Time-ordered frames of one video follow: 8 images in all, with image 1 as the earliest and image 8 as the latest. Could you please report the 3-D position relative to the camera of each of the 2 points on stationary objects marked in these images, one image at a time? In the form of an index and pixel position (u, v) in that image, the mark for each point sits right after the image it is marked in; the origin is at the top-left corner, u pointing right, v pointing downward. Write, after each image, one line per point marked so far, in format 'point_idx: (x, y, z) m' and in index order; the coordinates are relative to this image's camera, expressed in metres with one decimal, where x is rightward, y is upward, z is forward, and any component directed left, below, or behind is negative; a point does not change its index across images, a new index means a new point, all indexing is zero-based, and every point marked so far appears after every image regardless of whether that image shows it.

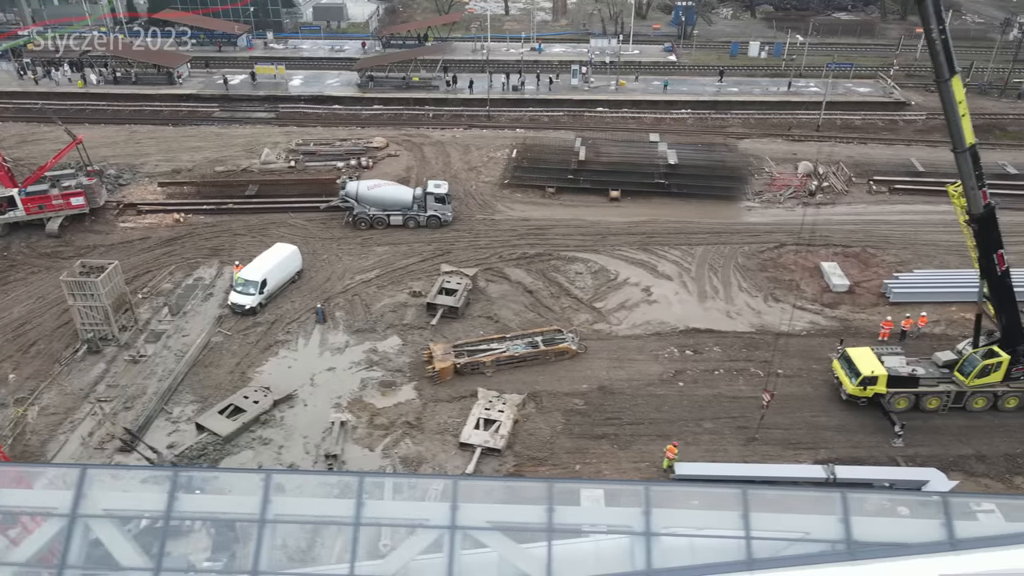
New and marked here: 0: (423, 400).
0: (-2.3, -2.9, +18.4) m
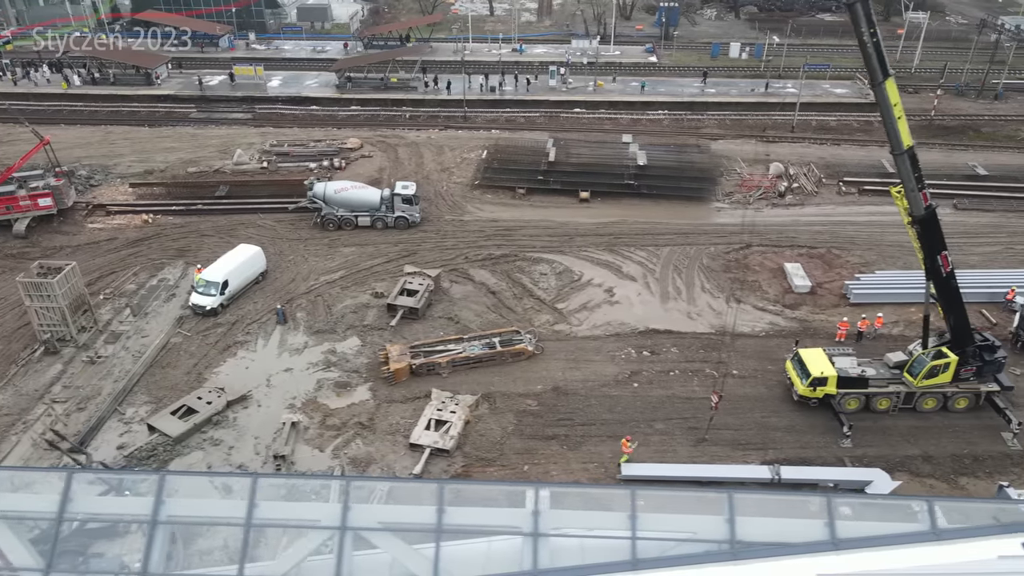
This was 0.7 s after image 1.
0: (-3.5, -2.9, +18.4) m
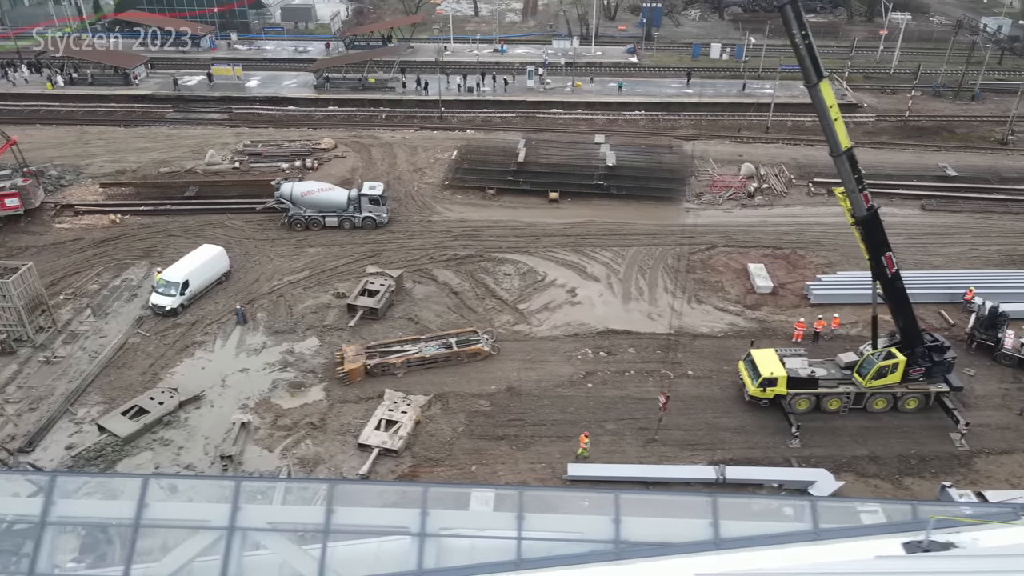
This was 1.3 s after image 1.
0: (-4.7, -2.9, +18.5) m
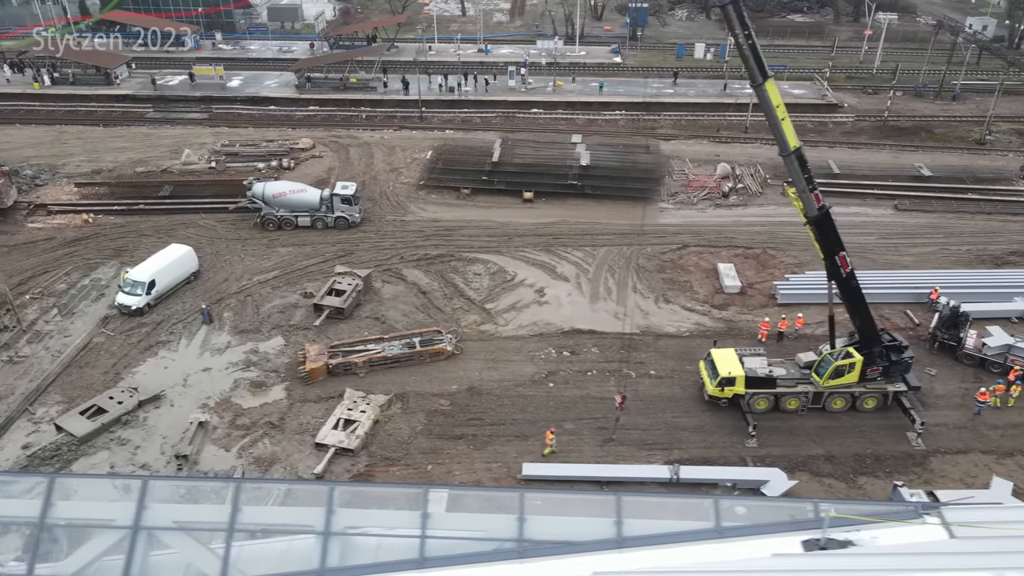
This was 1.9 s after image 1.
0: (-5.8, -2.9, +18.5) m
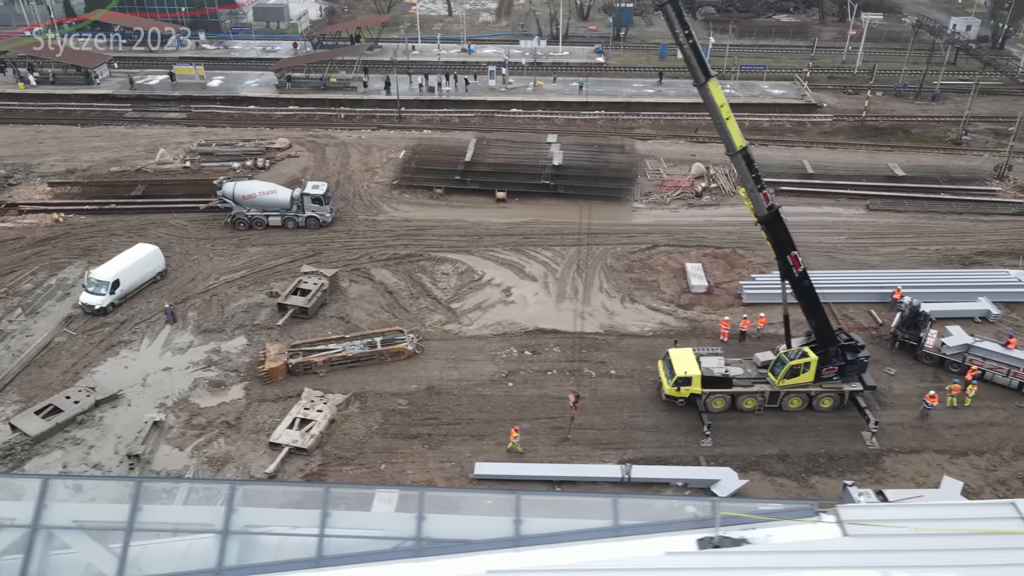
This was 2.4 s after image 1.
0: (-6.9, -2.9, +18.5) m
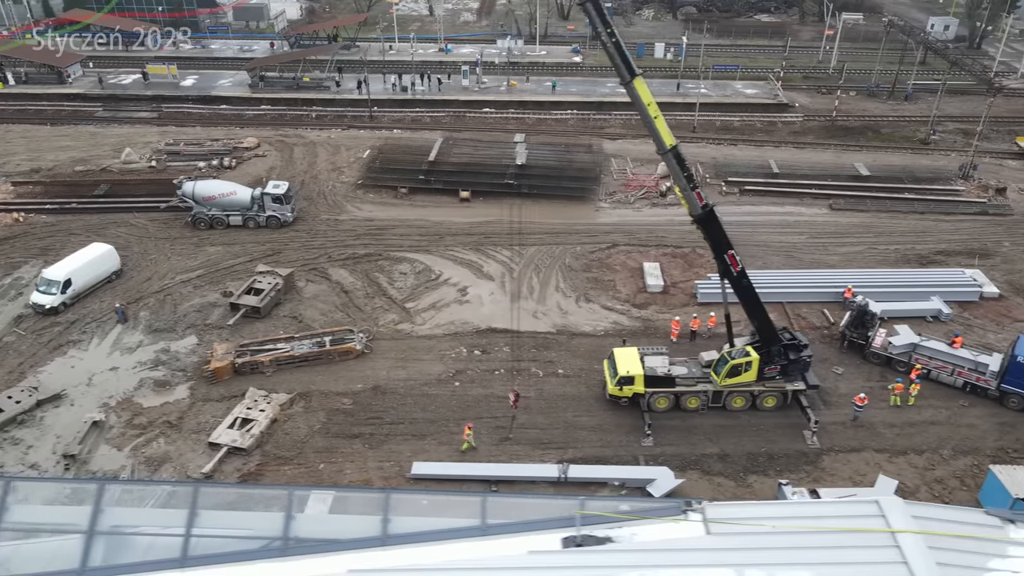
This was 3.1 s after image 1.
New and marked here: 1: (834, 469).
0: (-8.3, -2.9, +18.4) m
1: (+7.4, -4.2, +16.4) m
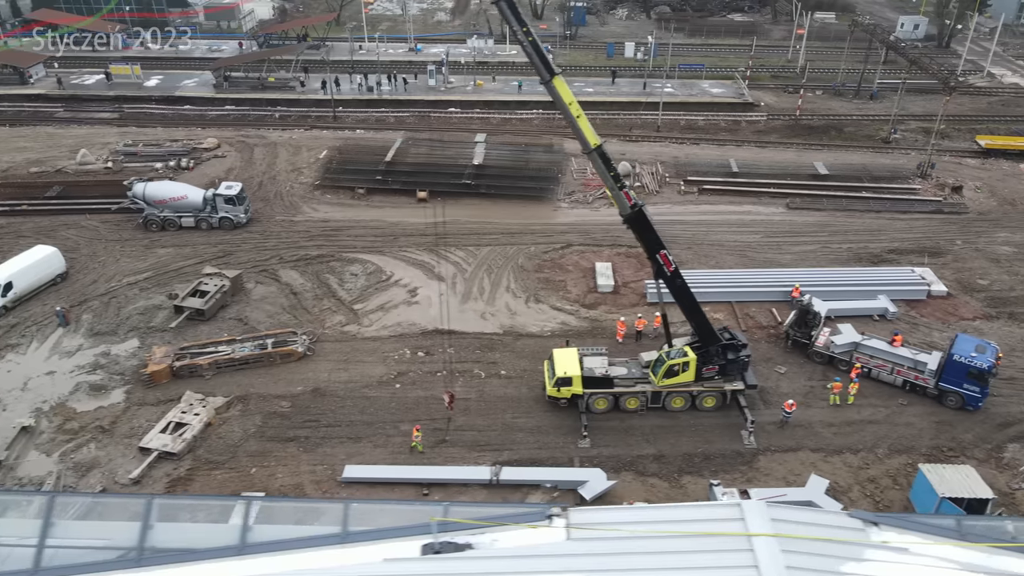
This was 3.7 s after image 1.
0: (-9.8, -2.9, +18.2) m
1: (+5.9, -4.2, +16.4) m
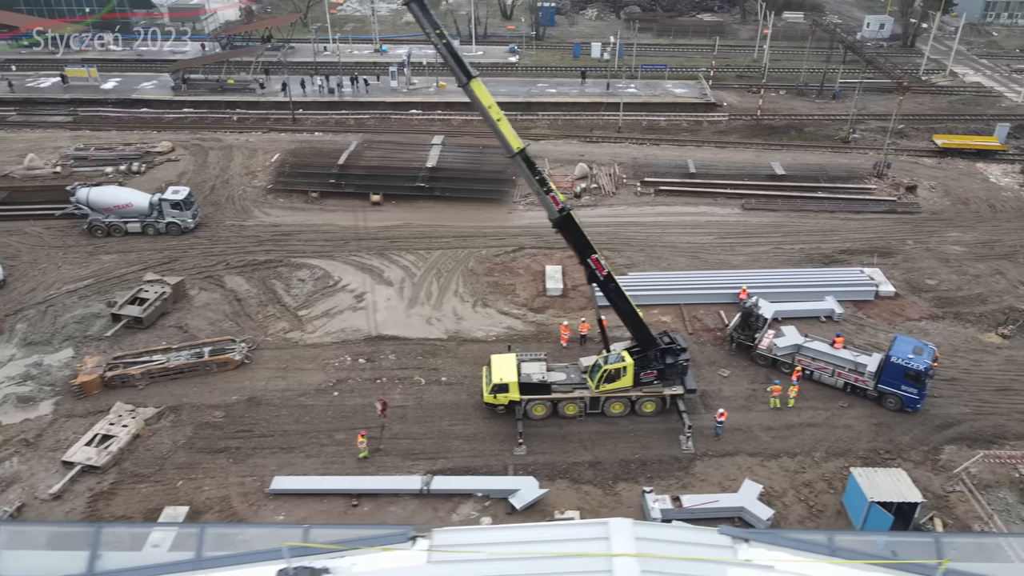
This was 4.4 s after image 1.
0: (-11.4, -3.2, +17.8) m
1: (+4.4, -4.2, +16.2) m
